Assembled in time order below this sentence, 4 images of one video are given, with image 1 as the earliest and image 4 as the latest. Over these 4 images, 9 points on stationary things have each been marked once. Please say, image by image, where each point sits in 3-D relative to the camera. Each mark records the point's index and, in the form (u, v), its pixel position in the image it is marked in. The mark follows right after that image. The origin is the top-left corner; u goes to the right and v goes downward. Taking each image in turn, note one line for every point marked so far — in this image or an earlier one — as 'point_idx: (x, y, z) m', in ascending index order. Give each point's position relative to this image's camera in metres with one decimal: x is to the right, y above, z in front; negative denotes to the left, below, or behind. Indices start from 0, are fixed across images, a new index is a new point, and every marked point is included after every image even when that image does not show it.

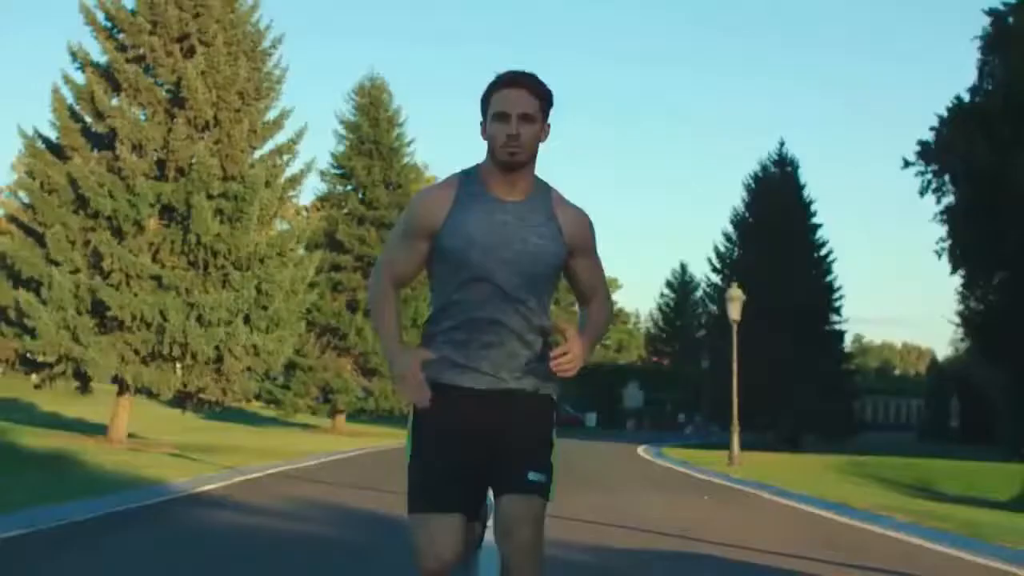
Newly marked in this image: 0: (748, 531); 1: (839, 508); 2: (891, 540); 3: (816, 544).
0: (+2.4, -2.4, +14.8) m
1: (+3.9, -2.6, +17.9) m
2: (+3.6, -2.4, +14.2) m
3: (+2.8, -2.3, +13.6) m
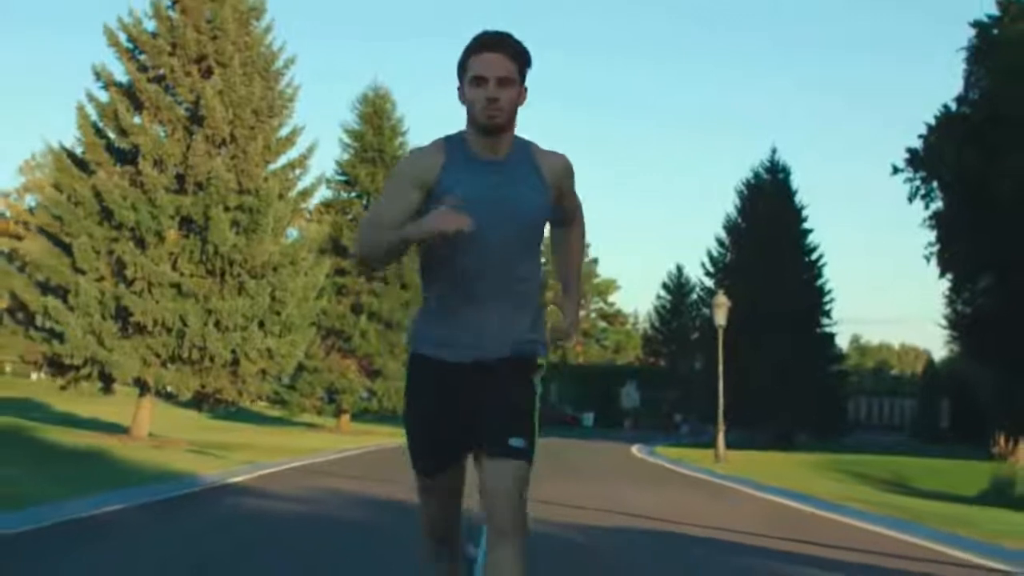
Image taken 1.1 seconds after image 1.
0: (+2.4, -2.5, +16.0) m
1: (+3.9, -2.7, +19.2) m
2: (+3.6, -2.5, +15.5) m
3: (+2.8, -2.4, +14.9) m
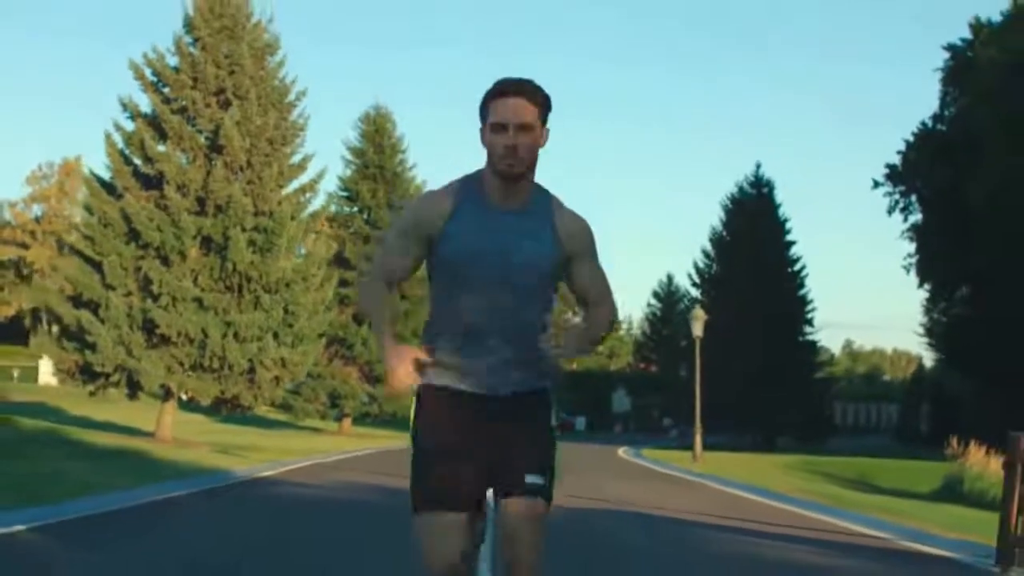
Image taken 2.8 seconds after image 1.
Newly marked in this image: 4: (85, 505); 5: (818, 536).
0: (+2.3, -2.7, +18.0) m
1: (+3.8, -3.0, +21.2) m
2: (+3.5, -2.7, +17.4) m
3: (+2.7, -2.6, +16.9) m
4: (-4.6, -2.3, +16.0) m
5: (+2.9, -2.4, +14.2) m
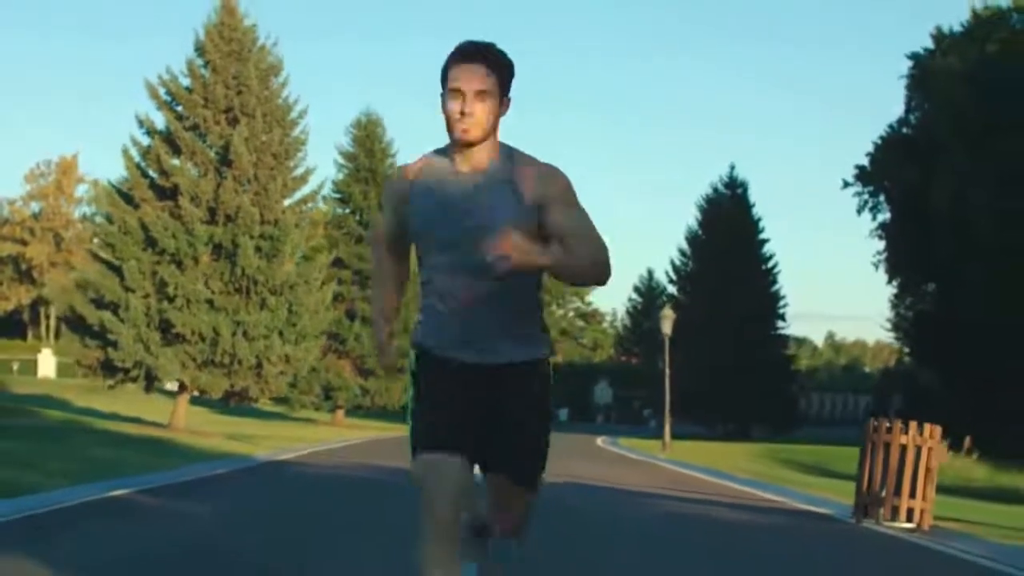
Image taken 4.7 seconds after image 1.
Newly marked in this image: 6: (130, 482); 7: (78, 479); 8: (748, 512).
0: (+2.1, -2.8, +20.2) m
1: (+3.5, -3.0, +23.4) m
2: (+3.3, -2.8, +19.7) m
3: (+2.5, -2.7, +19.1) m
4: (-4.8, -2.4, +18.2) m
5: (+2.7, -2.5, +16.5) m
6: (-4.8, -2.4, +18.2) m
7: (-5.4, -2.4, +18.4) m
8: (+2.6, -2.4, +15.6) m
